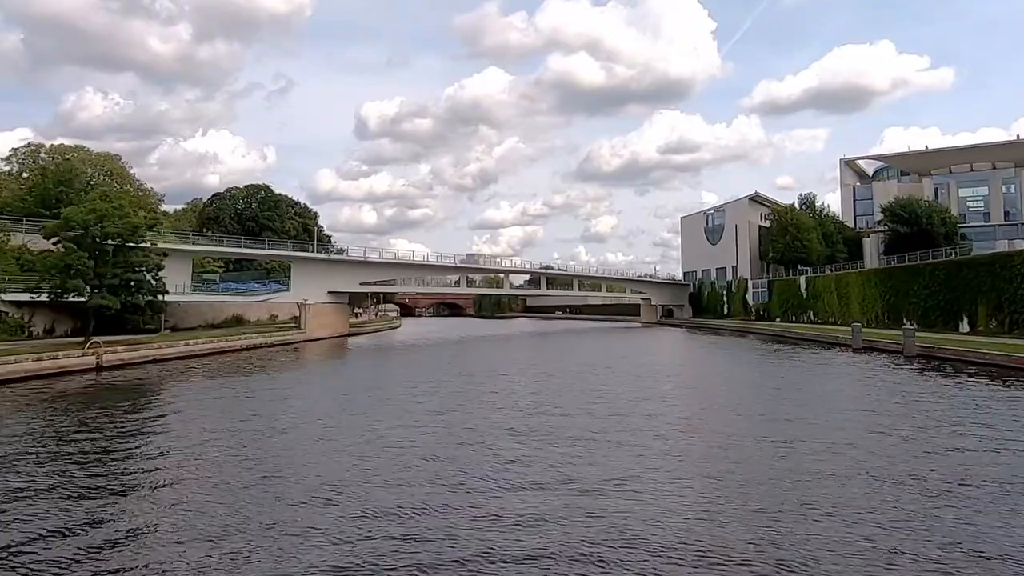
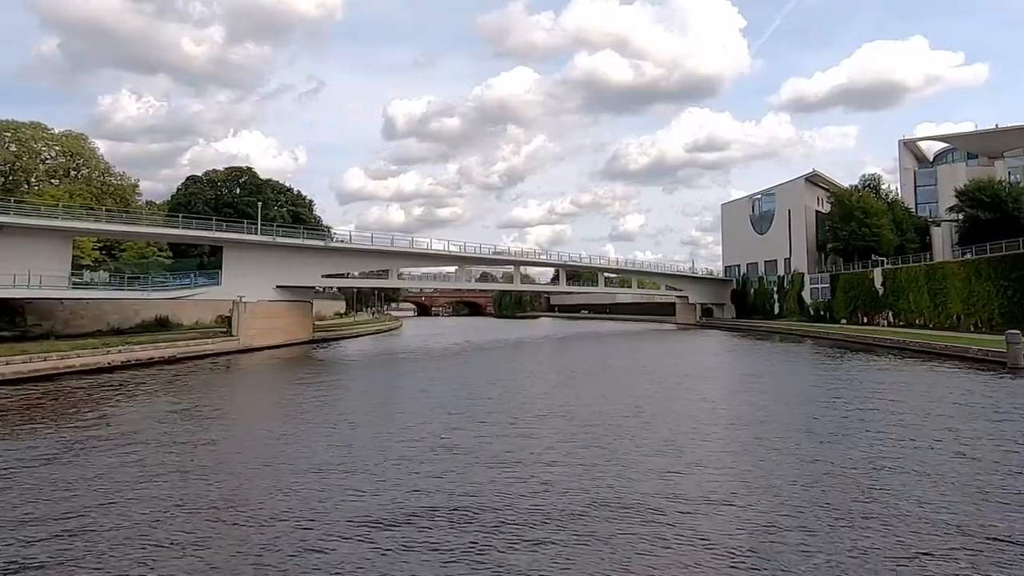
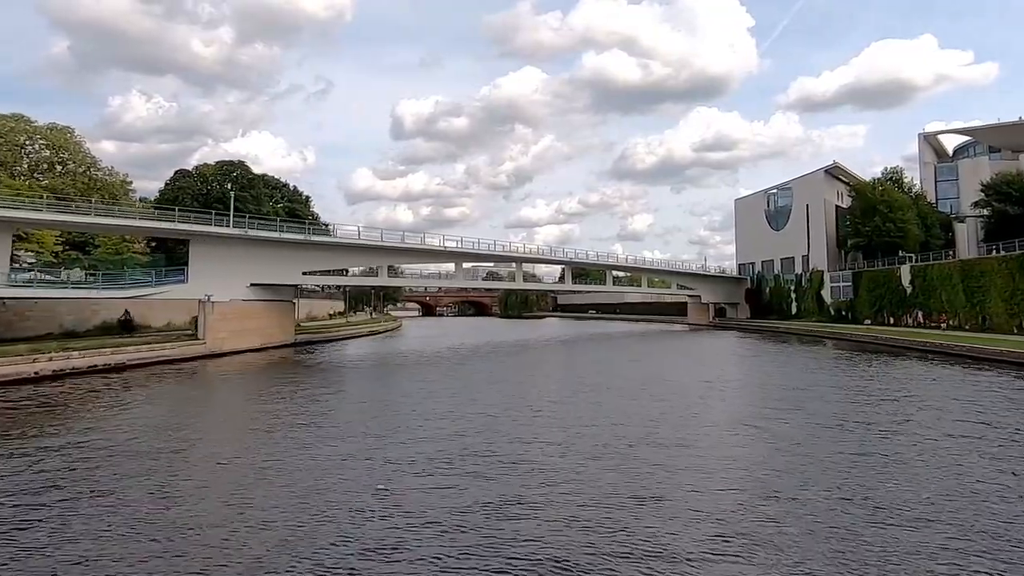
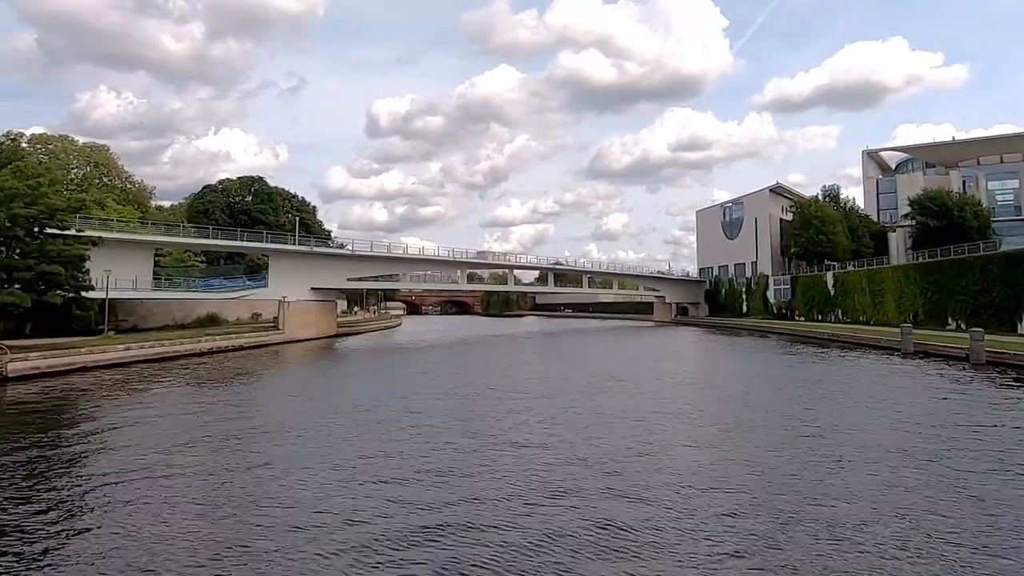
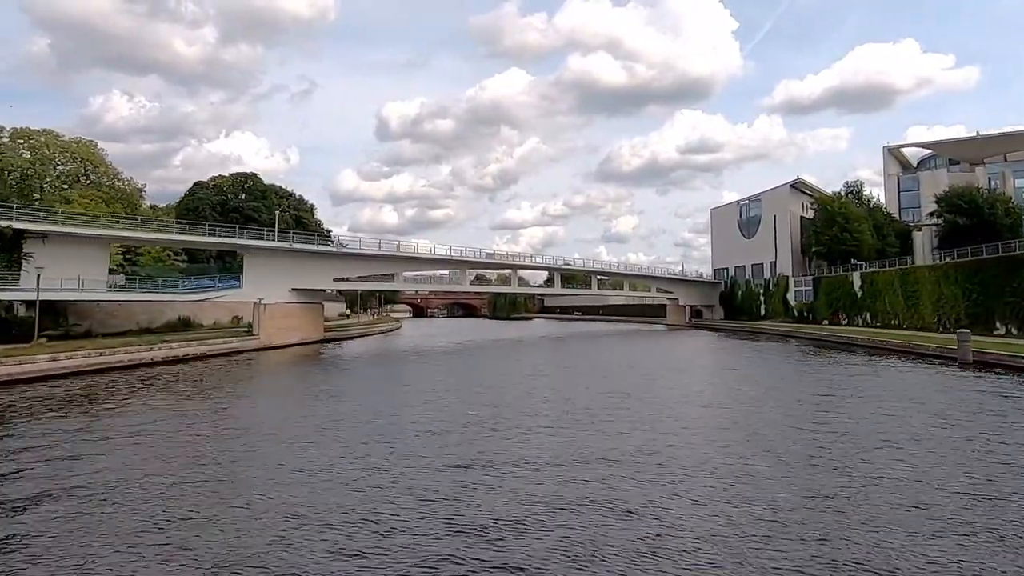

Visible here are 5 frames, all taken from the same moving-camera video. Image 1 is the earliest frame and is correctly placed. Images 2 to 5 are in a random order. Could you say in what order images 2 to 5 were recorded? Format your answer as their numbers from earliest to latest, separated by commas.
4, 5, 2, 3
